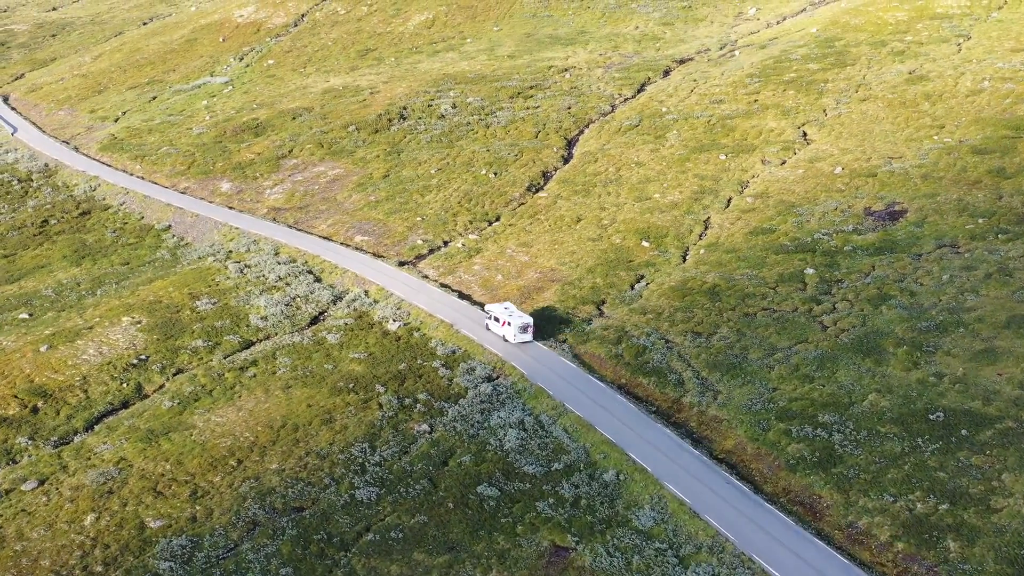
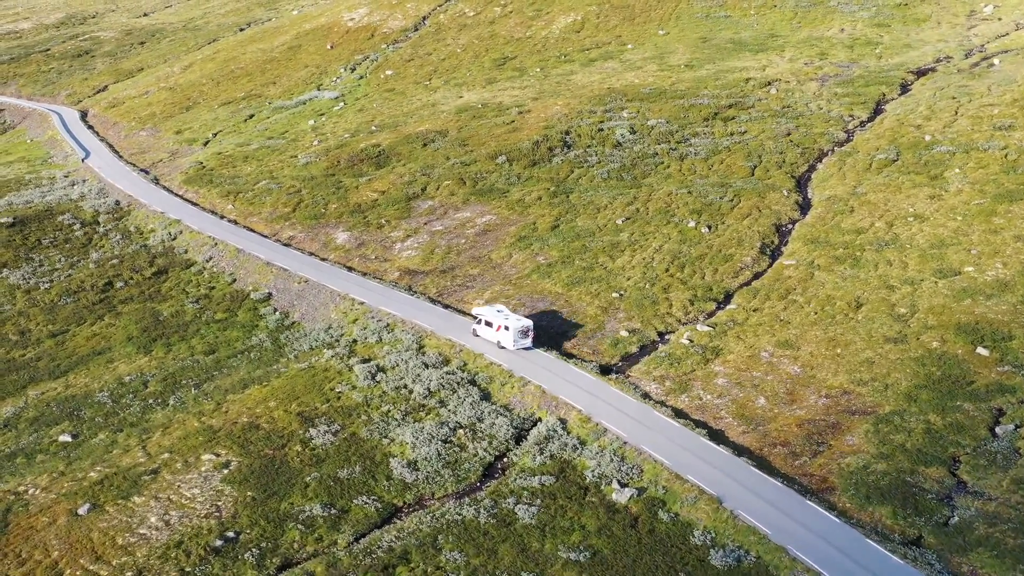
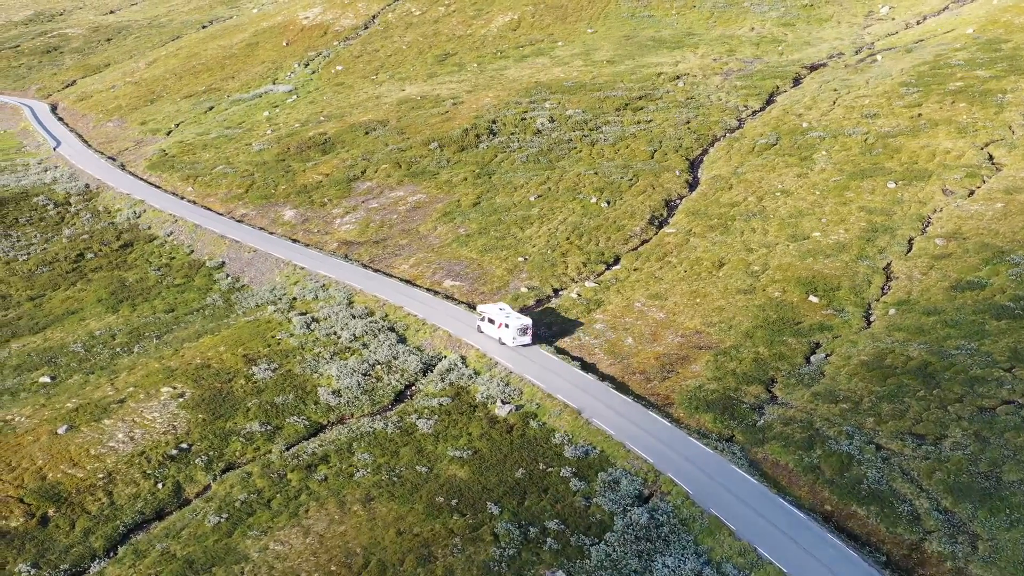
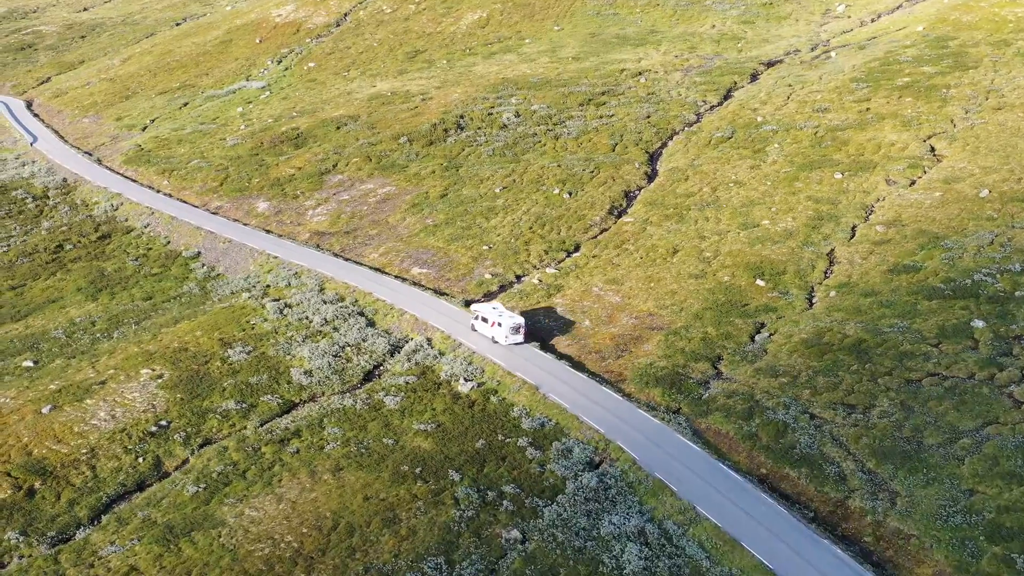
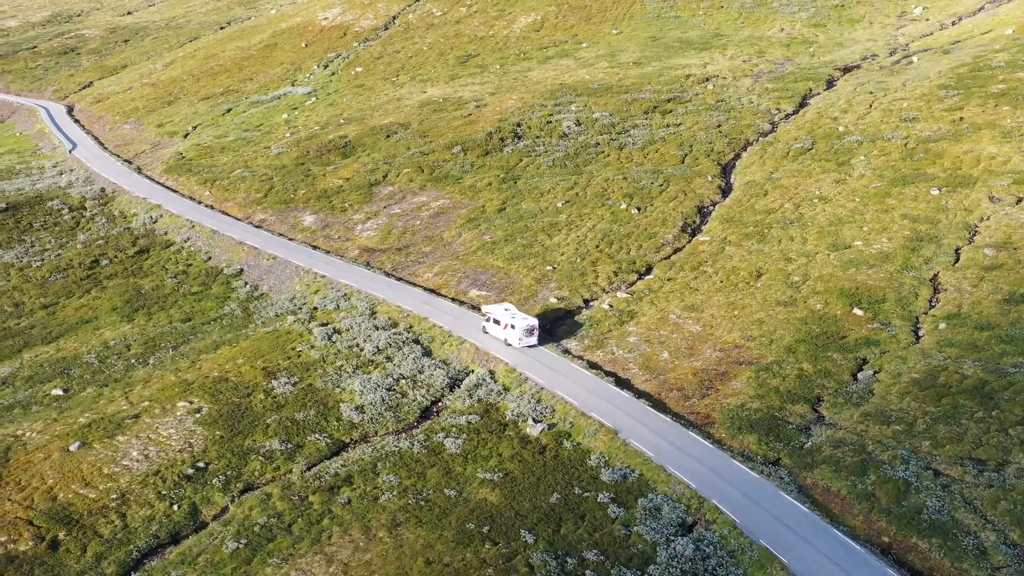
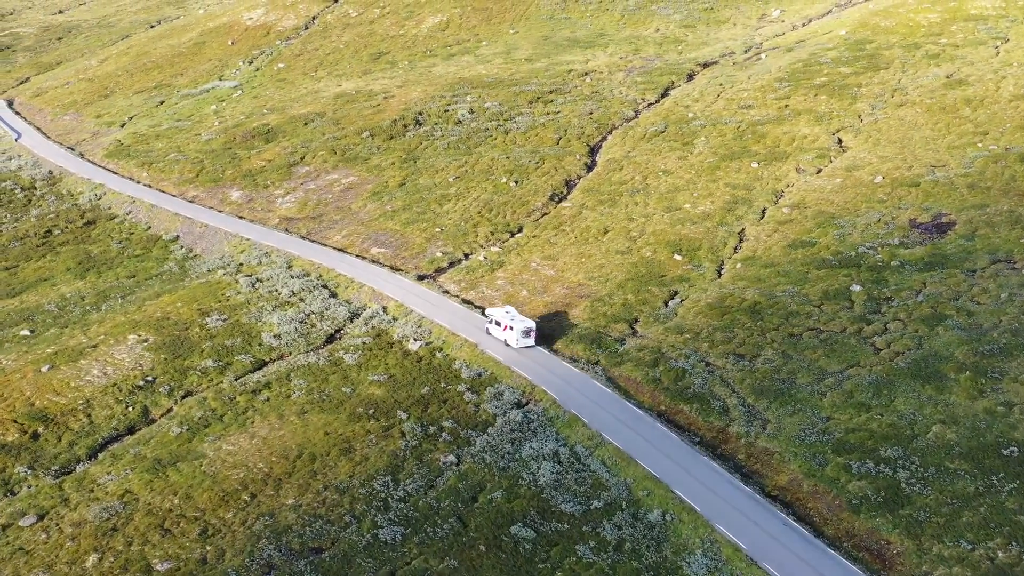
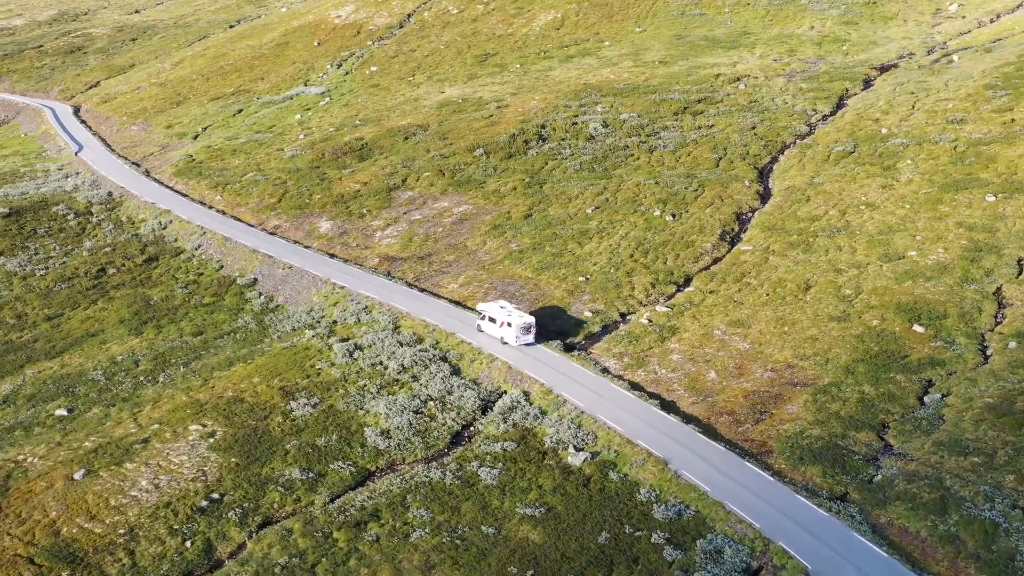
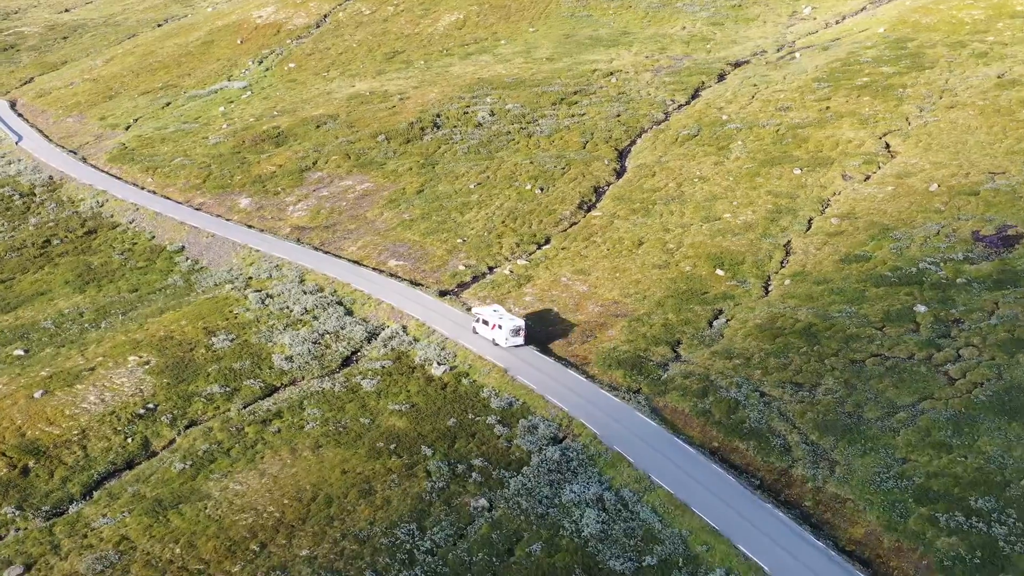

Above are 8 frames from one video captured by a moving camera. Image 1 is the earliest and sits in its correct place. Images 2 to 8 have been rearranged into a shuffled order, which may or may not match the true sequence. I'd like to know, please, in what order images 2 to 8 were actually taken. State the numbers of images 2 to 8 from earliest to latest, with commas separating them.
6, 8, 4, 3, 5, 7, 2
